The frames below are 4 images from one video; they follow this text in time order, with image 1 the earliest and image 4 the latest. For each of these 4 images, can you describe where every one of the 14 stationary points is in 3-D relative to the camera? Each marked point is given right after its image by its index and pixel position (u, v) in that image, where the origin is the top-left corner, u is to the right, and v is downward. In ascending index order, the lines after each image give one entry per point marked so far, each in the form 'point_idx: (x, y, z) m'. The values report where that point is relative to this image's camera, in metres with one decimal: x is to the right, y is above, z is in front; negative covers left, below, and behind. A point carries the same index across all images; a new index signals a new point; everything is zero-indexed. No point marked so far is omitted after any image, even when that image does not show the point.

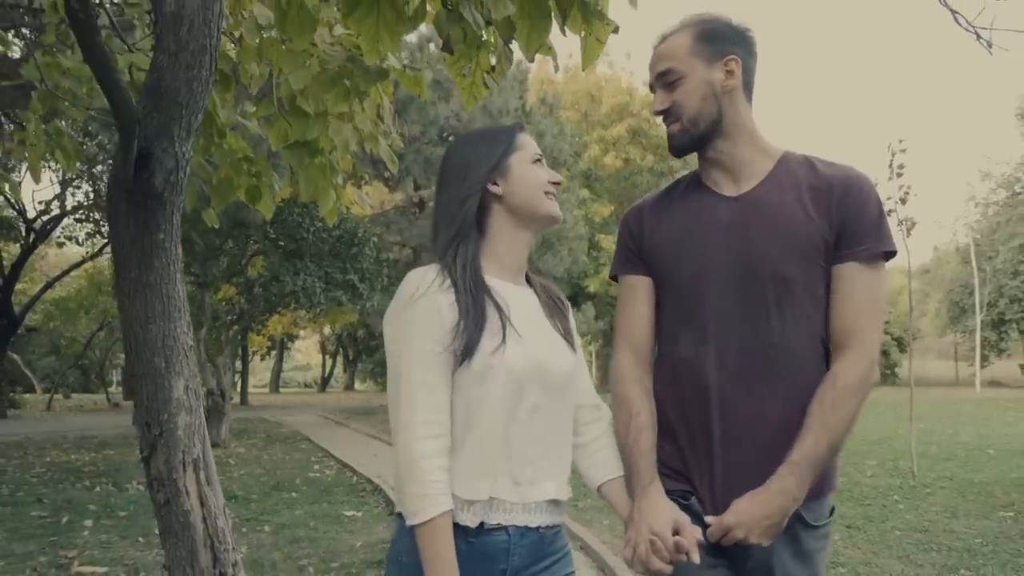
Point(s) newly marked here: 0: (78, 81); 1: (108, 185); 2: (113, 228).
0: (-2.2, +1.1, +5.3) m
1: (-1.3, +0.3, +3.4) m
2: (-1.3, +0.2, +3.5) m
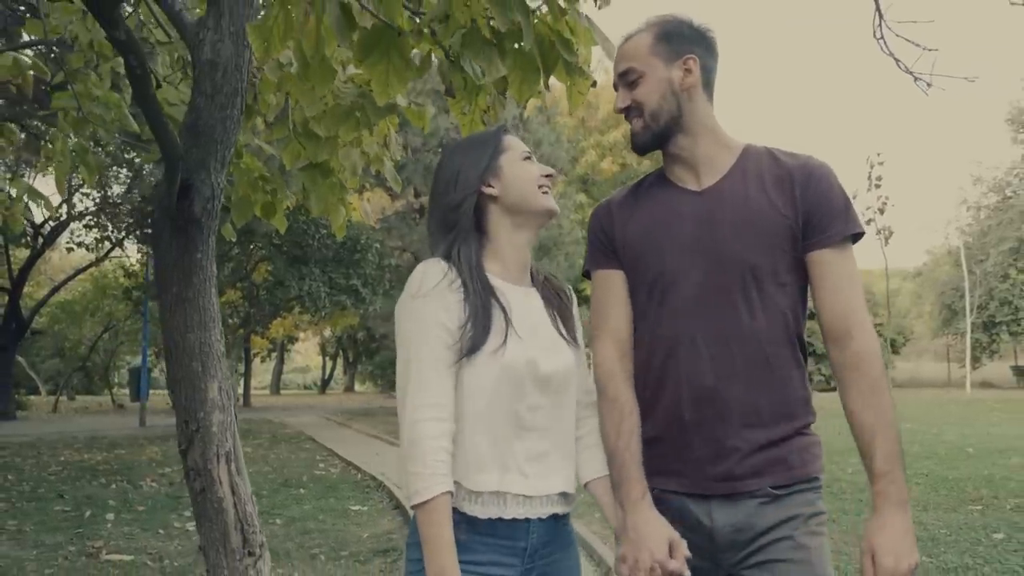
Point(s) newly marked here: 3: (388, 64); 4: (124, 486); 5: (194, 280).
0: (-2.3, +1.0, +5.7) m
1: (-1.4, +0.3, +3.9) m
2: (-1.3, +0.1, +3.9) m
3: (-0.4, +0.7, +2.9) m
4: (-3.8, -2.0, +10.2) m
5: (-1.2, 0.0, +3.9) m
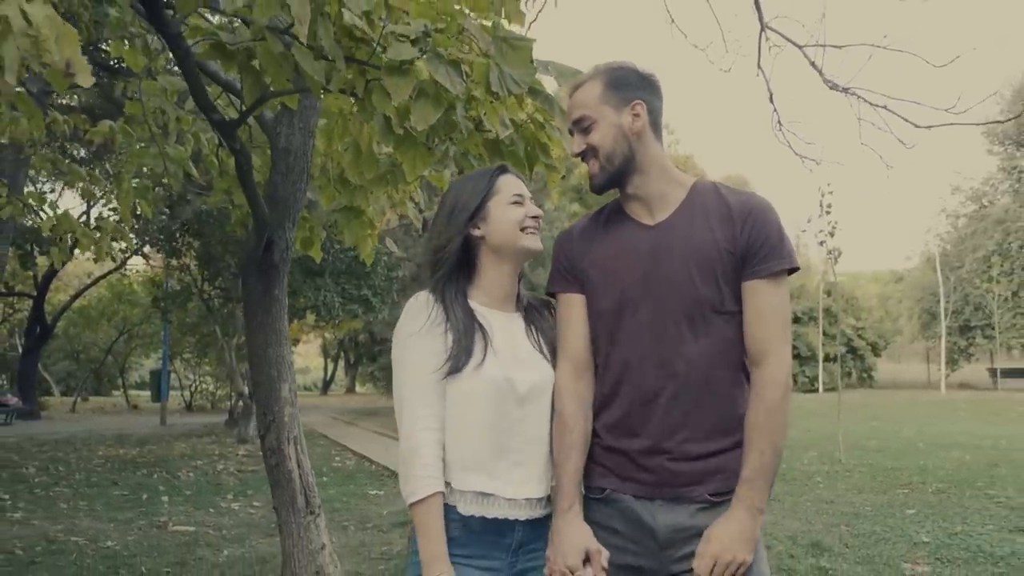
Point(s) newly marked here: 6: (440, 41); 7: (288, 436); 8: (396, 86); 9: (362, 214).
0: (-2.3, +0.9, +7.1) m
1: (-1.4, +0.1, +5.3) m
2: (-1.4, 0.0, +5.3) m
3: (-0.4, +0.5, +4.3) m
4: (-3.9, -2.1, +11.6) m
5: (-1.2, -0.1, +5.3) m
6: (-0.3, +0.9, +3.7) m
7: (-1.2, -0.8, +5.4) m
8: (-0.4, +0.7, +3.5) m
9: (-0.9, +0.4, +6.1) m
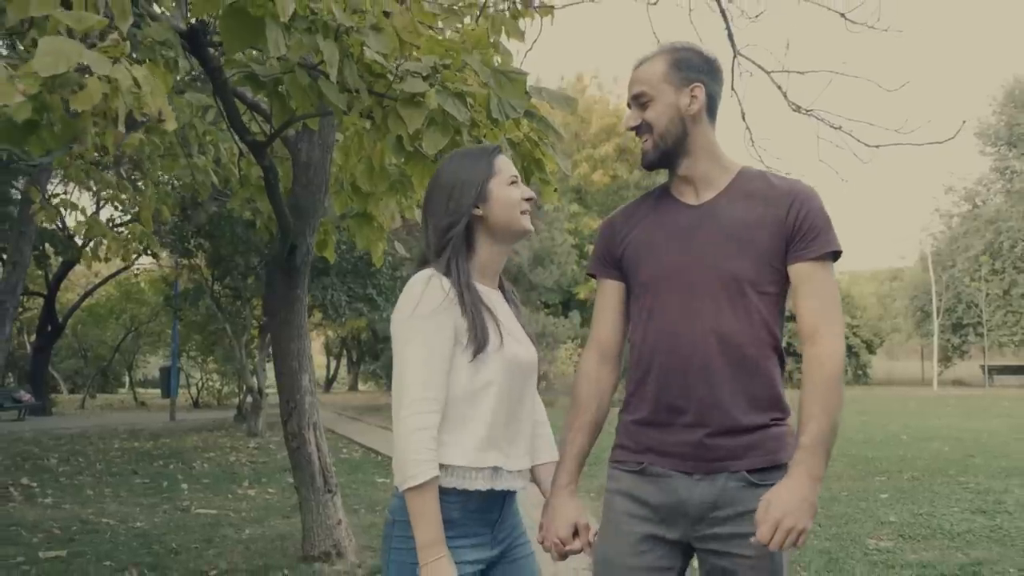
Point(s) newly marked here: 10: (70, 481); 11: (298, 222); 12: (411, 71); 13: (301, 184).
0: (-2.3, +0.9, +7.7) m
1: (-1.4, +0.1, +5.8) m
2: (-1.4, 0.0, +5.8) m
3: (-0.4, +0.5, +4.9) m
4: (-3.9, -2.1, +12.2) m
5: (-1.2, -0.1, +5.9) m
6: (-0.3, +0.9, +4.3) m
7: (-1.2, -0.8, +5.9) m
8: (-0.4, +0.7, +4.1) m
9: (-0.9, +0.4, +6.7) m
10: (-4.5, -2.0, +10.4) m
11: (-1.2, +0.4, +5.7) m
12: (-0.4, +0.9, +4.2) m
13: (-1.1, +0.6, +5.6) m
